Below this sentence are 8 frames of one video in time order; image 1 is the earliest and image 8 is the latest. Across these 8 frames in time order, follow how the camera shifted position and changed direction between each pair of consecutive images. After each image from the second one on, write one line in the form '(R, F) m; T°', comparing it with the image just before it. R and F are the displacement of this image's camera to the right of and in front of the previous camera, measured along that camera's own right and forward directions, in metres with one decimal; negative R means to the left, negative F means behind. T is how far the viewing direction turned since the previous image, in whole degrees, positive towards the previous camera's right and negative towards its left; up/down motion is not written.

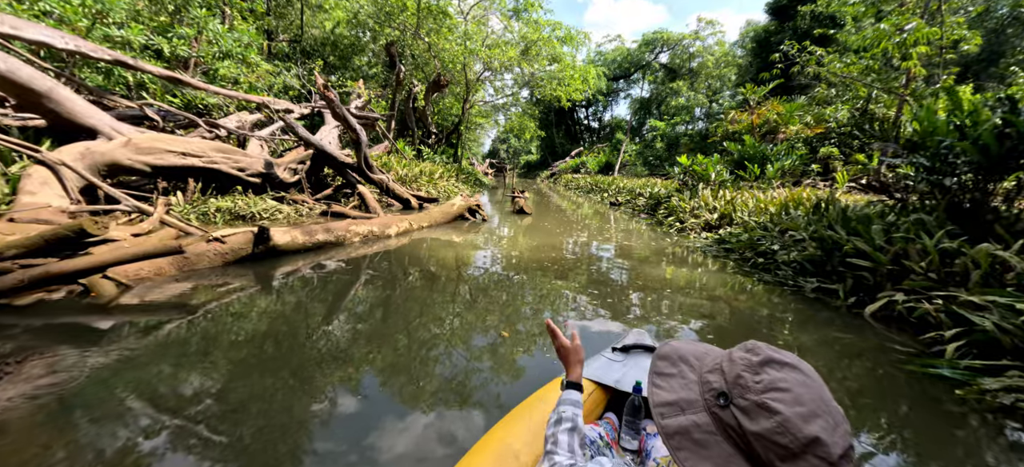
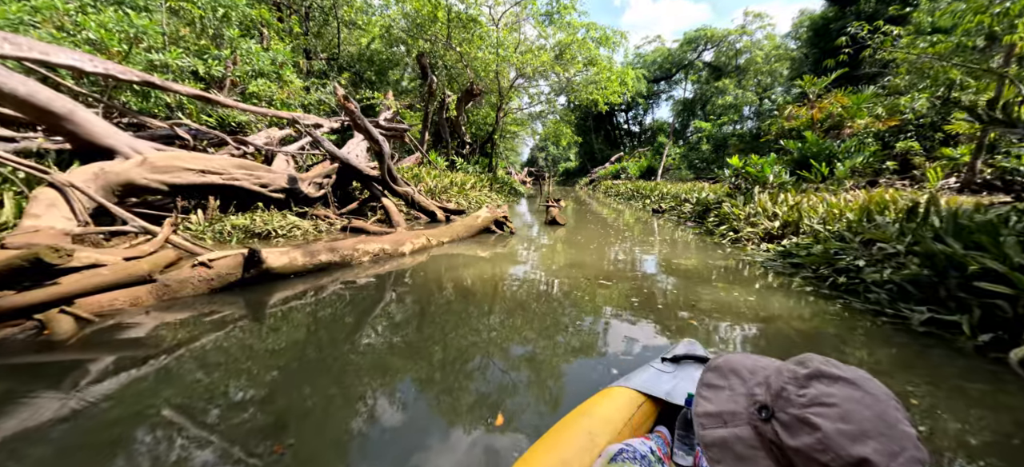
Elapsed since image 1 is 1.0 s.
(+0.1, +0.5) m; -6°
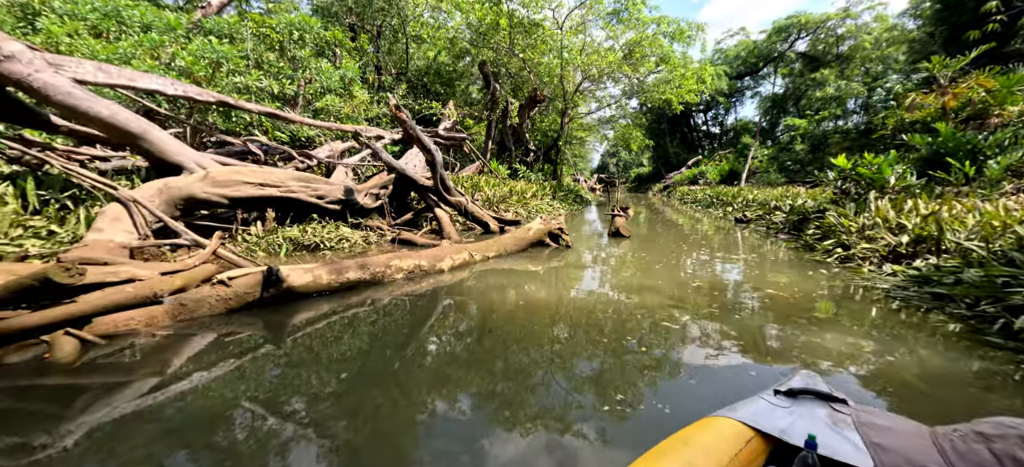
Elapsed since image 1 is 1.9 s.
(+0.2, +0.5) m; -10°
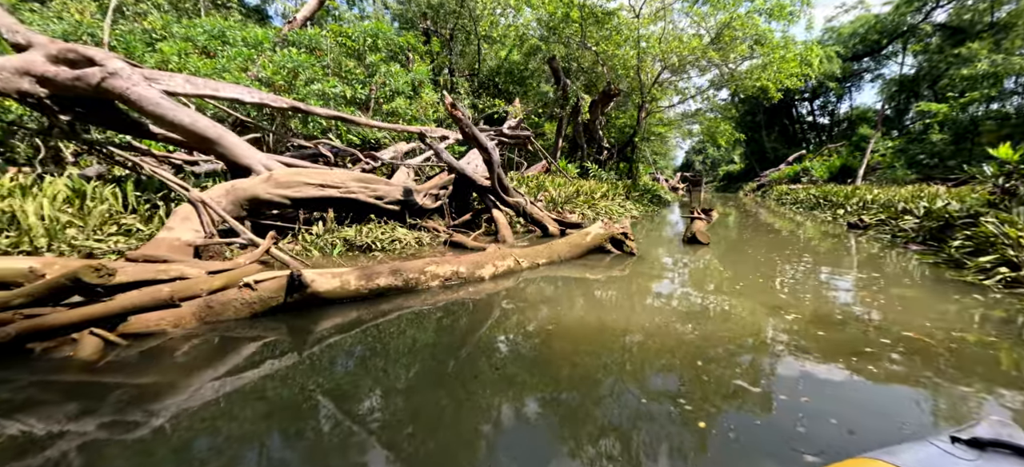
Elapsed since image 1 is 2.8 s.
(+0.2, +0.4) m; -11°
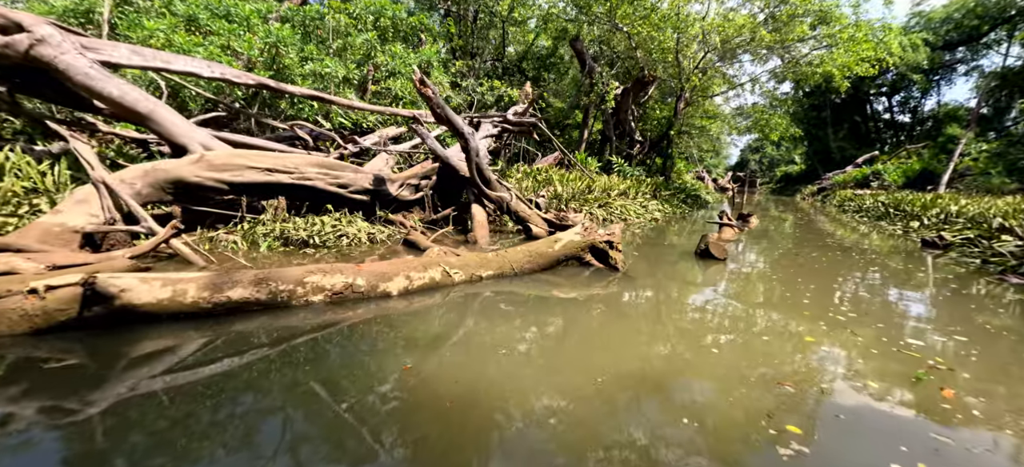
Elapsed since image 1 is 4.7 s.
(+0.8, +0.9) m; -6°
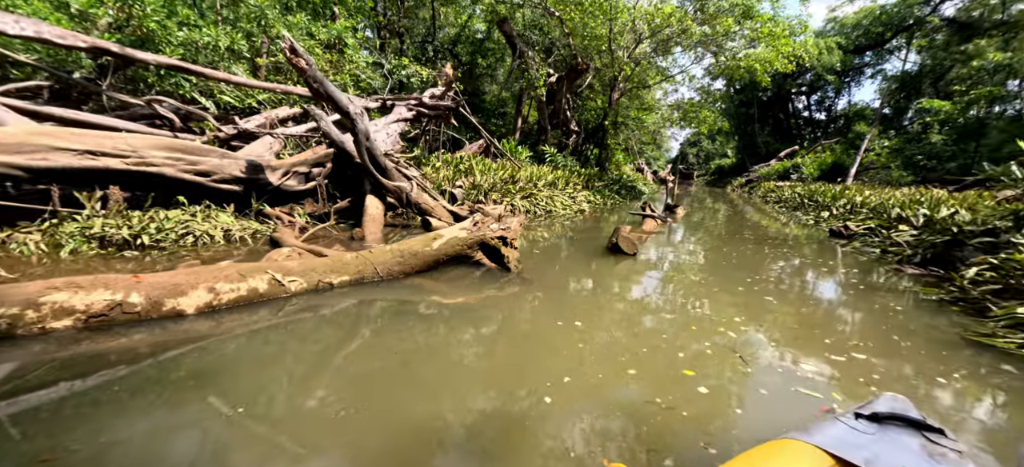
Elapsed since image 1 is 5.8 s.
(+0.6, +0.5) m; +7°
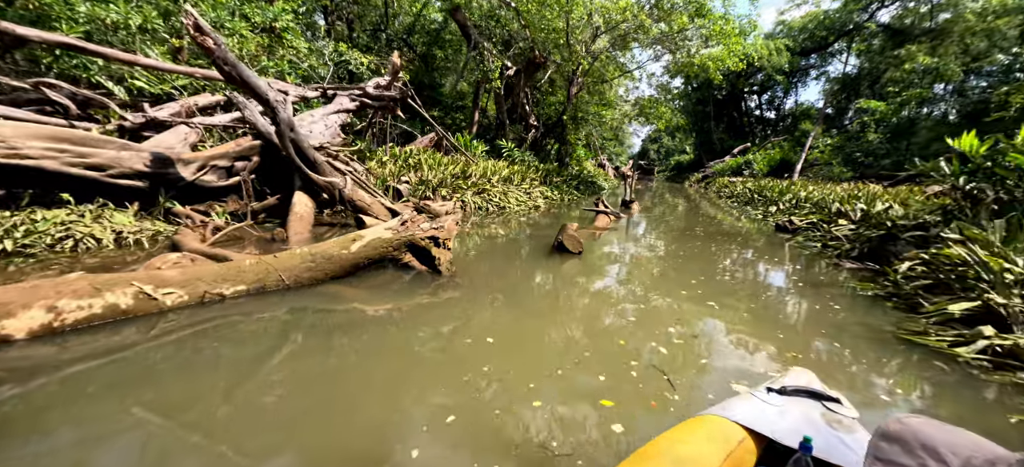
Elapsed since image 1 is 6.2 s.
(+0.2, +0.2) m; +5°
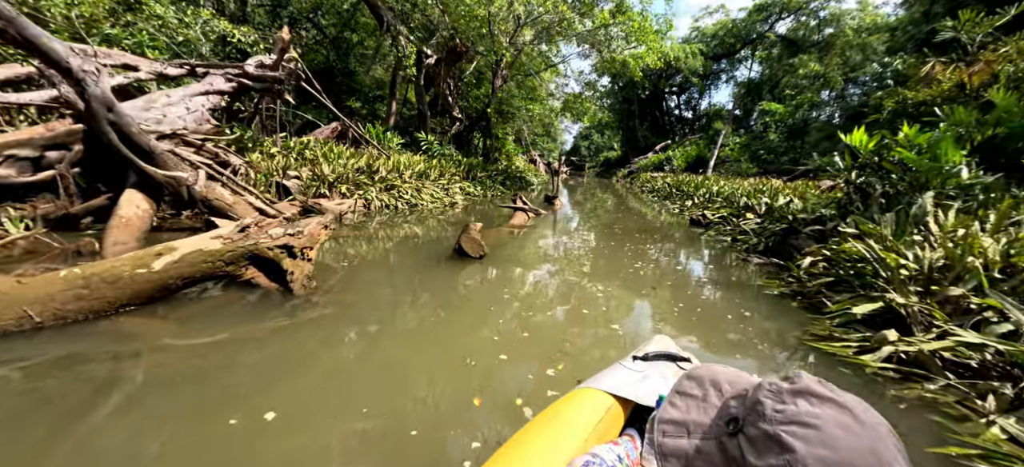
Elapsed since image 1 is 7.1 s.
(+0.3, +0.4) m; +9°
